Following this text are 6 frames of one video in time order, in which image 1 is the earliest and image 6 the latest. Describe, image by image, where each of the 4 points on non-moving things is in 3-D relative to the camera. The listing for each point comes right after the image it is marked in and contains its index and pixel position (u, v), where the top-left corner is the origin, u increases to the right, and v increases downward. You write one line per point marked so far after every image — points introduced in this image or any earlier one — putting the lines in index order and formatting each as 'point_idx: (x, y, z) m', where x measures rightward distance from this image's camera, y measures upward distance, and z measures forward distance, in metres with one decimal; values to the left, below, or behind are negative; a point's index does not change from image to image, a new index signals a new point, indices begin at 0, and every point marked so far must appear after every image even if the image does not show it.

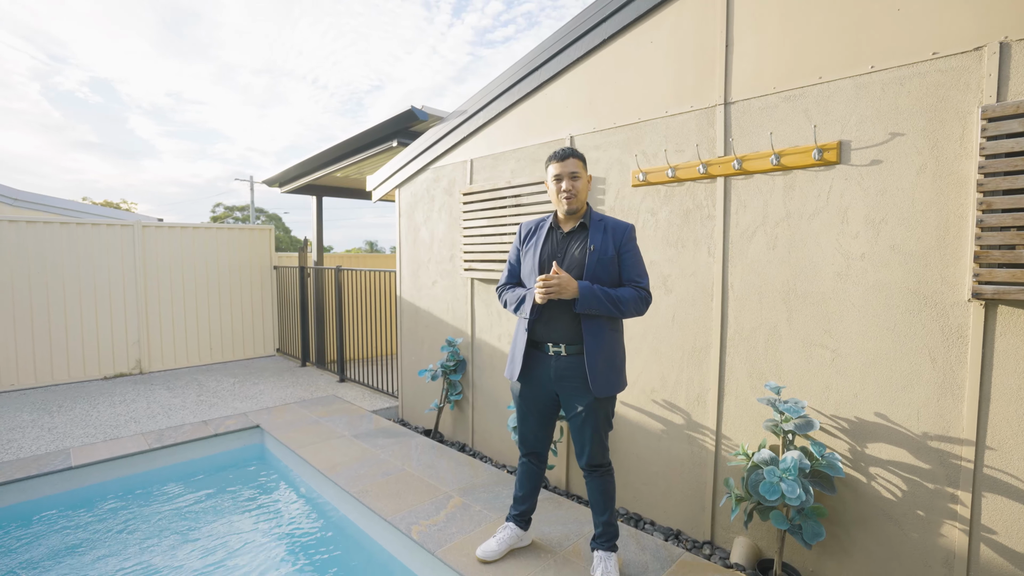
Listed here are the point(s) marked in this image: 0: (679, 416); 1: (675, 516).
0: (+0.9, -0.7, +2.4) m
1: (+0.9, -1.2, +2.4) m
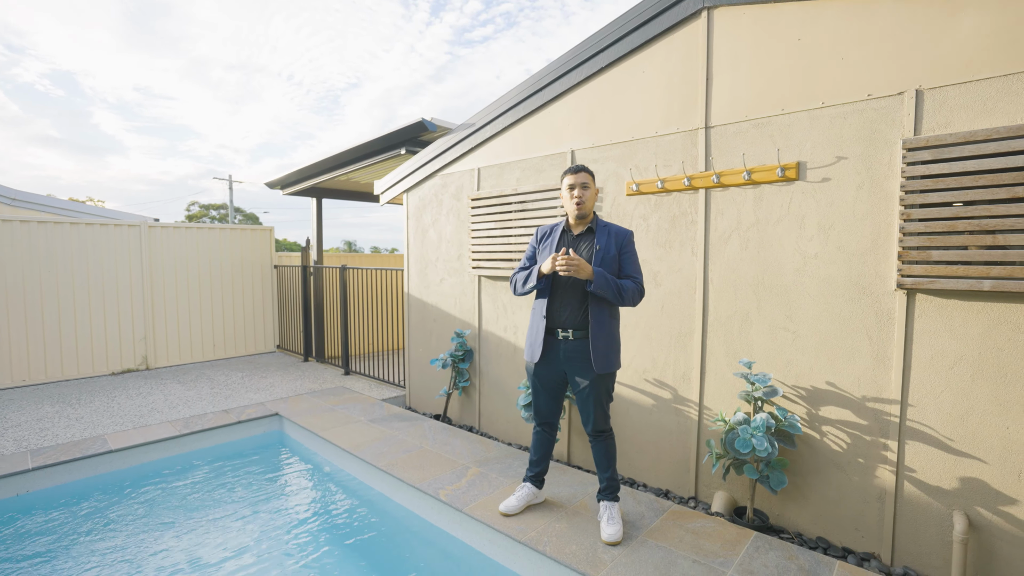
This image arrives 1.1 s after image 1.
0: (+1.0, -0.7, +2.8) m
1: (+1.0, -1.2, +2.8) m
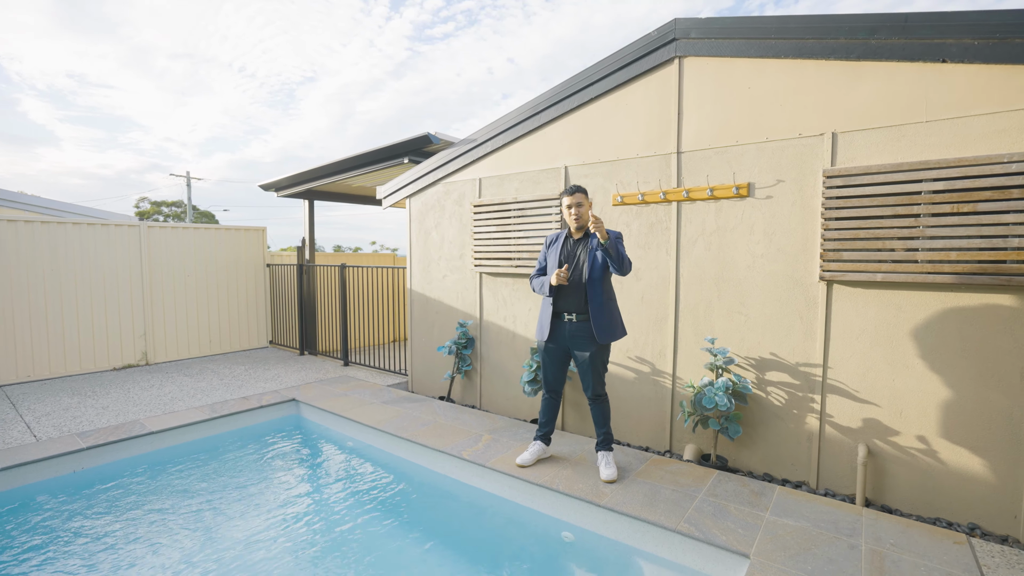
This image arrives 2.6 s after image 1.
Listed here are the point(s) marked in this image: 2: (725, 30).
0: (+1.1, -0.6, +3.5) m
1: (+1.0, -1.2, +3.5) m
2: (+1.4, +1.7, +3.0) m
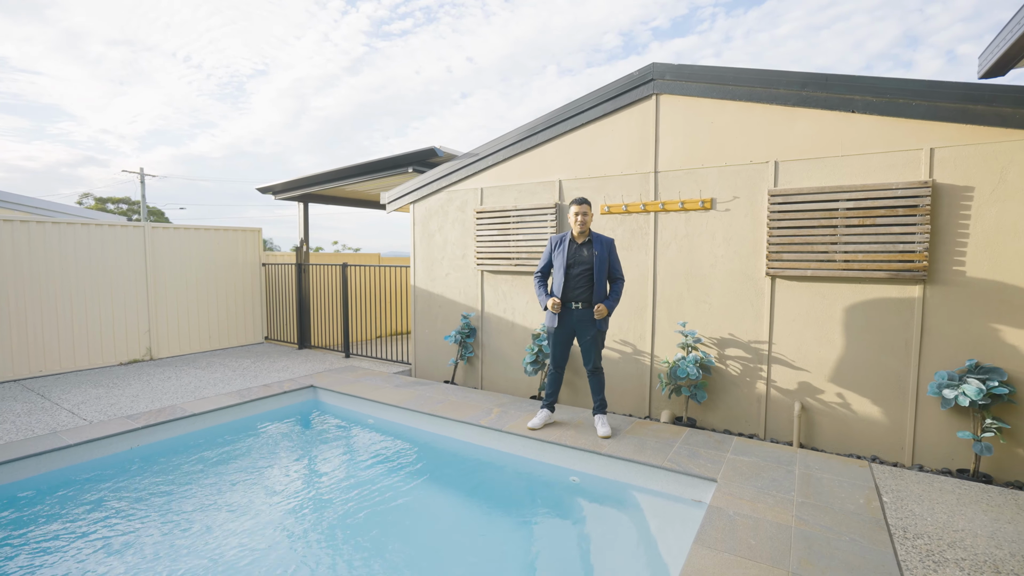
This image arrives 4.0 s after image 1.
0: (+1.1, -0.6, +4.2) m
1: (+1.1, -1.1, +4.2) m
2: (+1.5, +1.8, +3.7) m
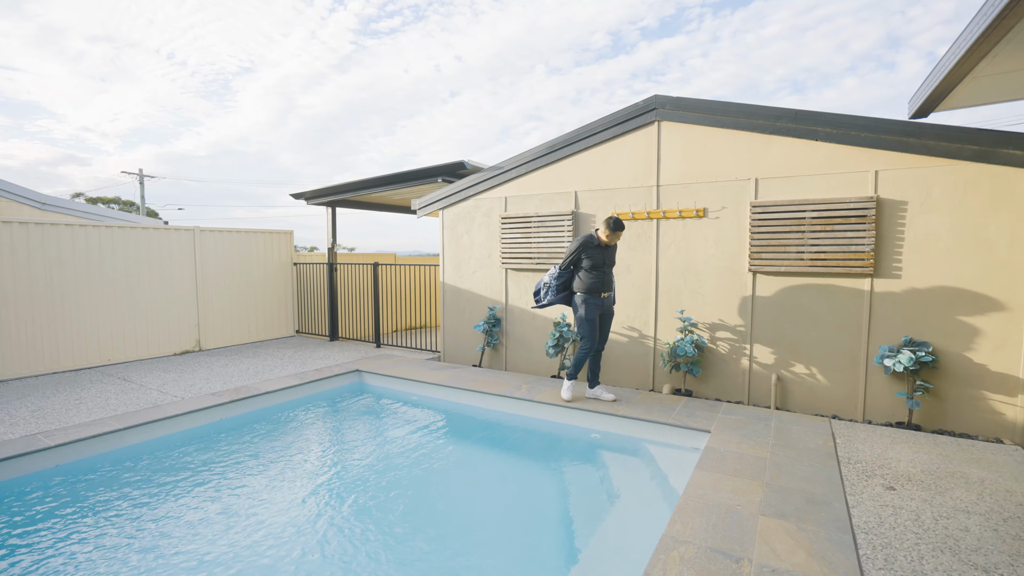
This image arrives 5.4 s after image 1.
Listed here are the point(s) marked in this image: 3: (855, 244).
0: (+1.4, -0.5, +4.9) m
1: (+1.4, -1.0, +5.0) m
2: (+1.8, +1.8, +4.5) m
3: (+3.0, +0.4, +3.8) m
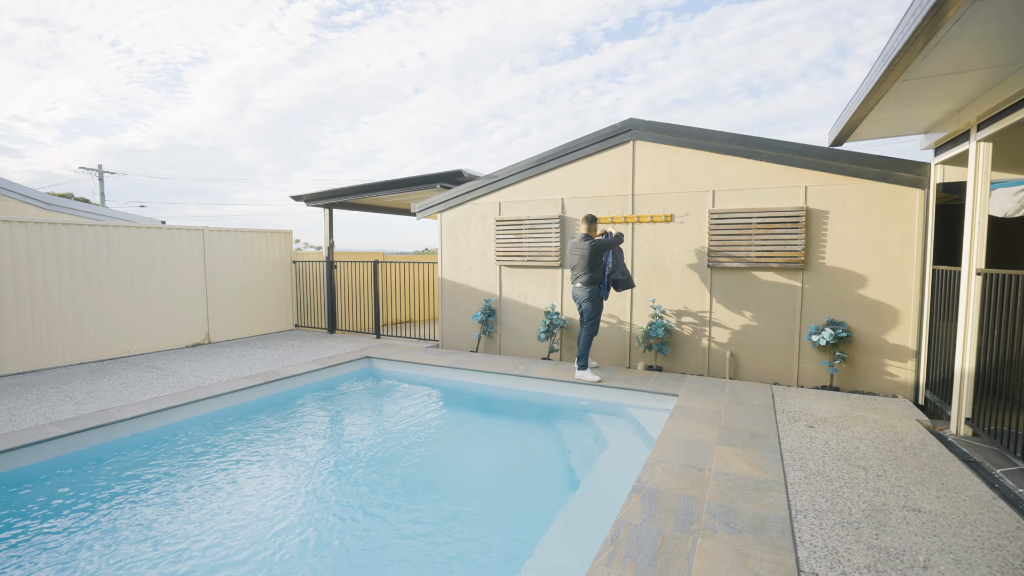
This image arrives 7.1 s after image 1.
0: (+1.3, -0.4, +5.8) m
1: (+1.3, -1.0, +5.8) m
2: (+1.8, +1.9, +5.4) m
3: (+3.0, +0.5, +4.8) m
